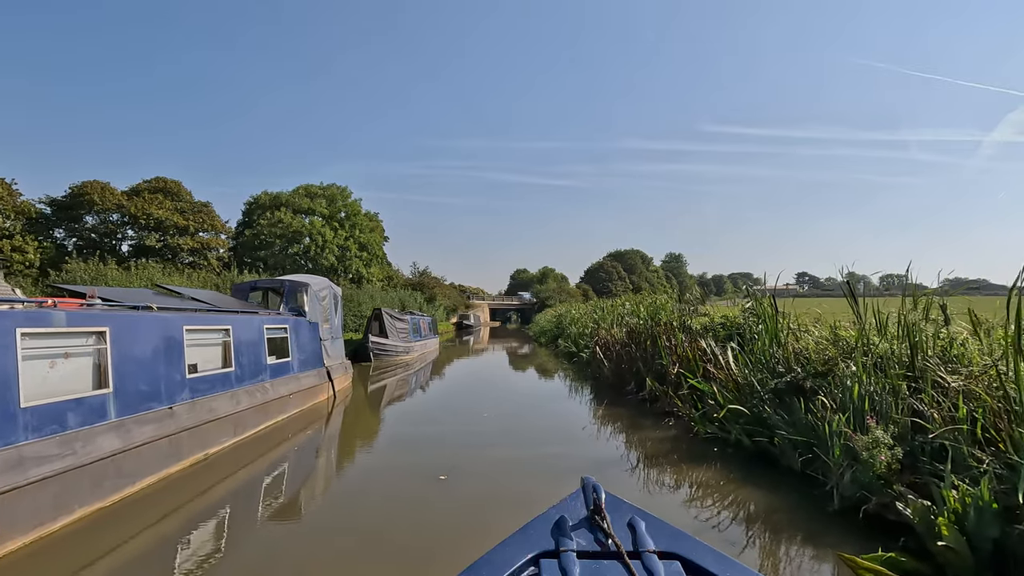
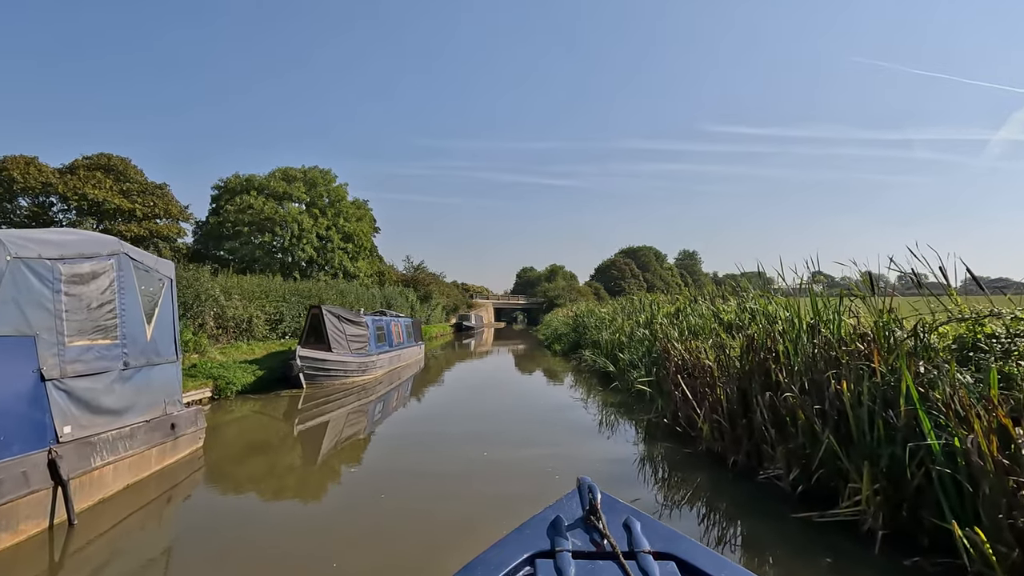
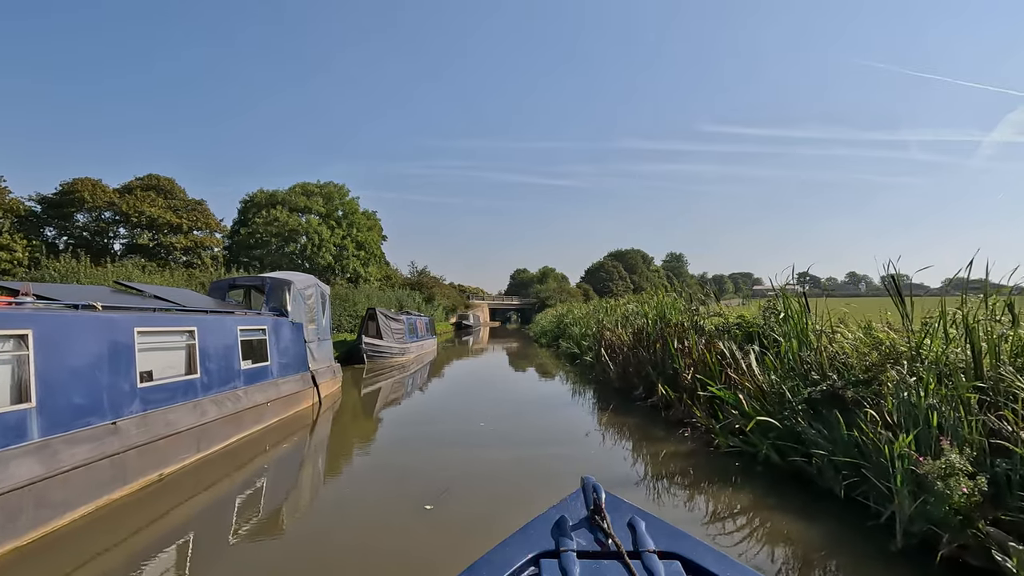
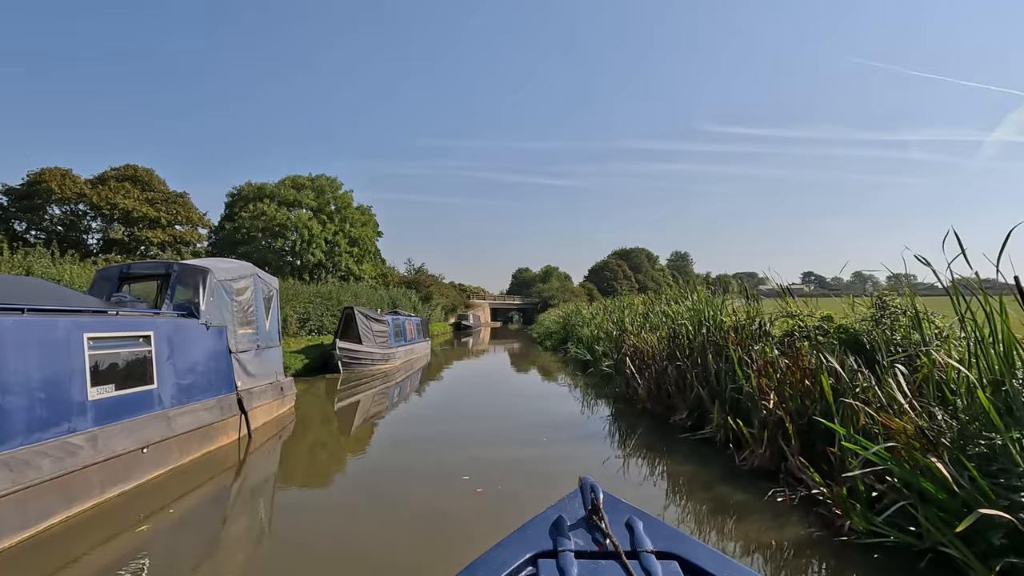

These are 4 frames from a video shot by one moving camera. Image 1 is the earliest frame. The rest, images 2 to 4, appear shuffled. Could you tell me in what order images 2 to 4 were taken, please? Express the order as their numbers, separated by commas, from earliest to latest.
3, 4, 2
